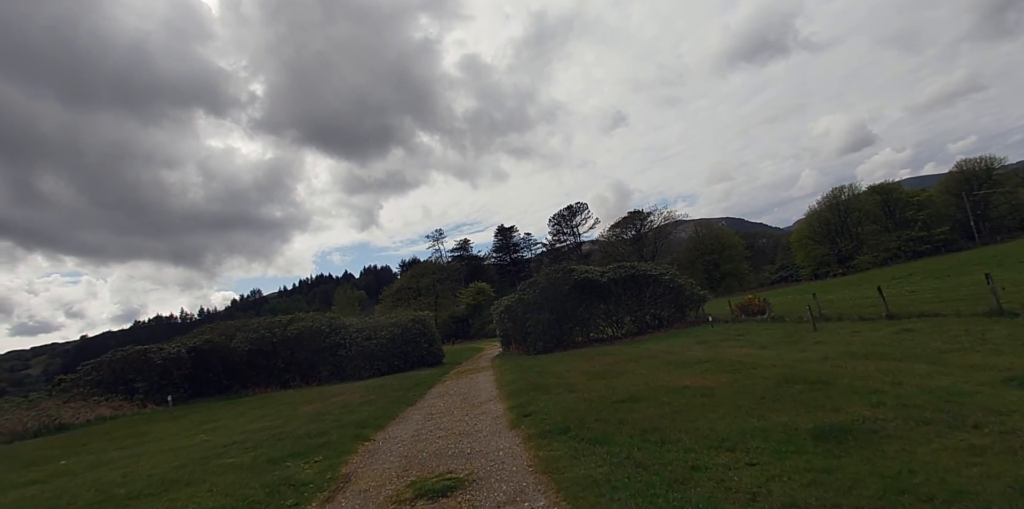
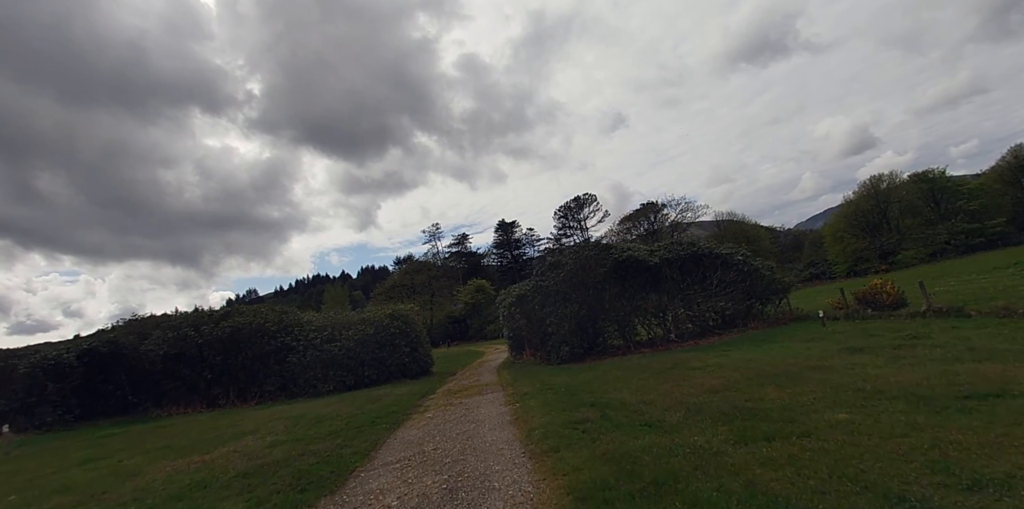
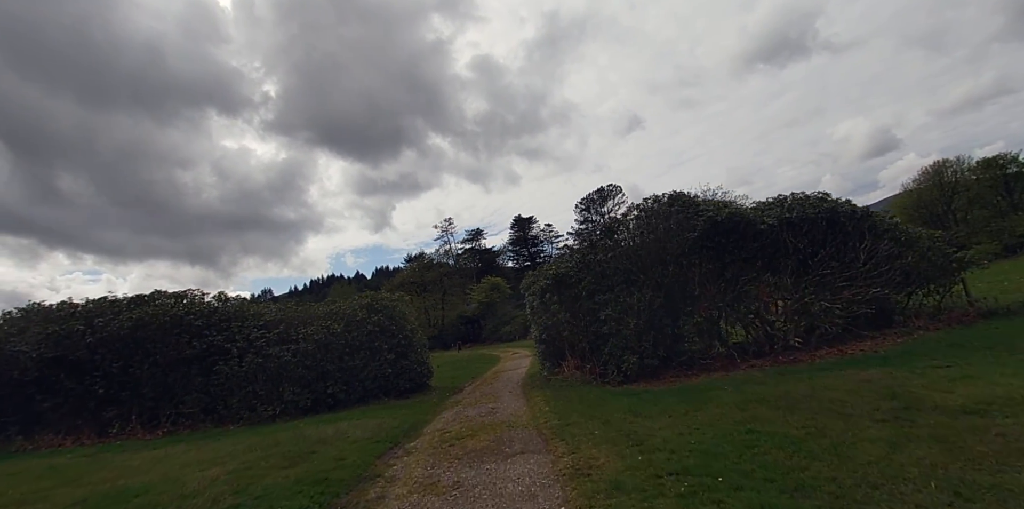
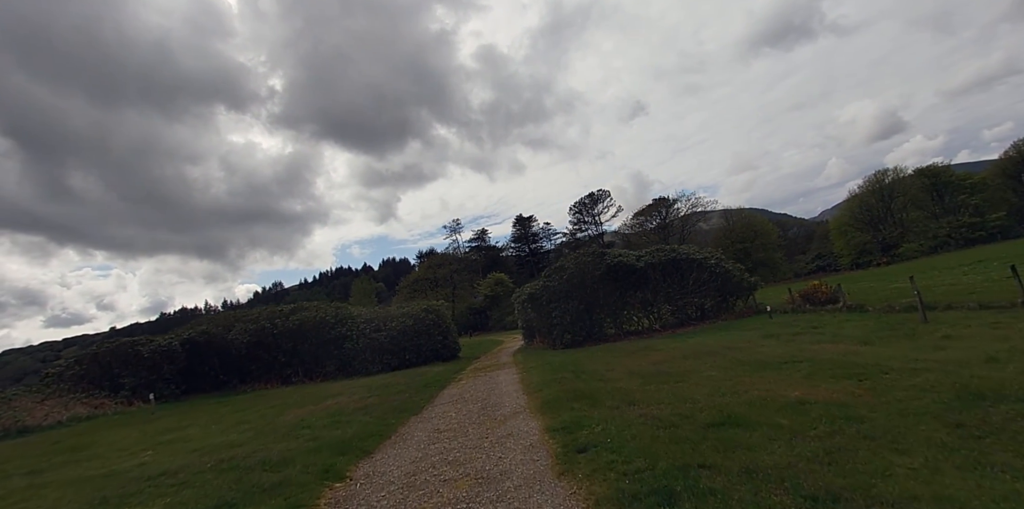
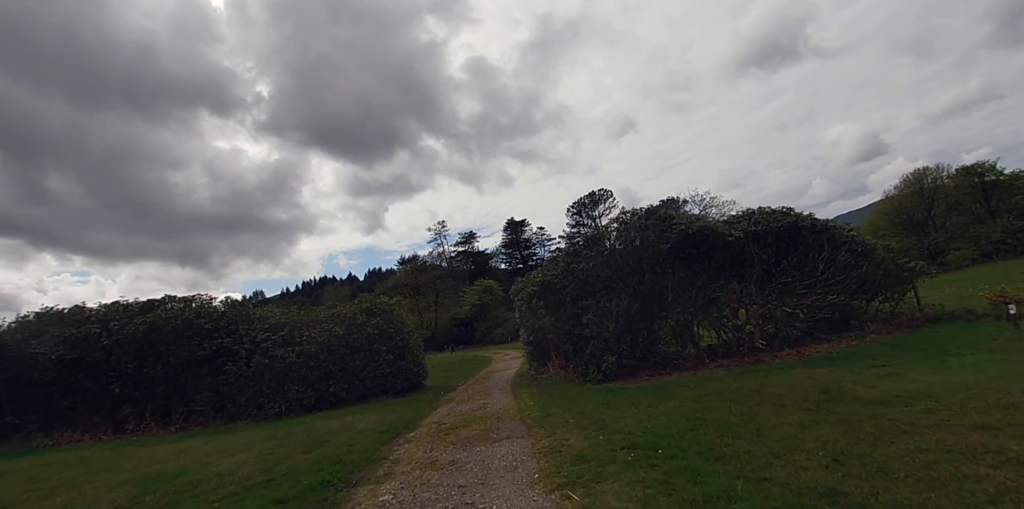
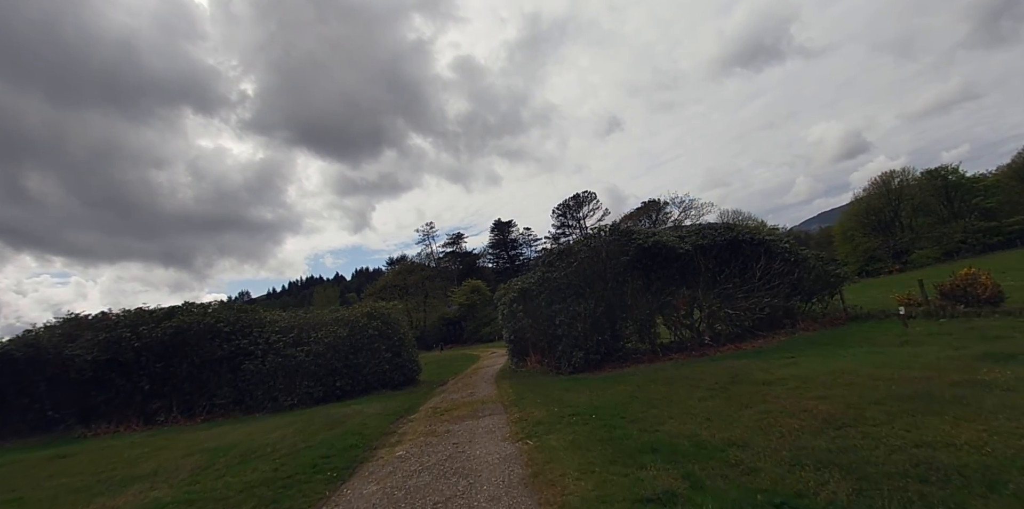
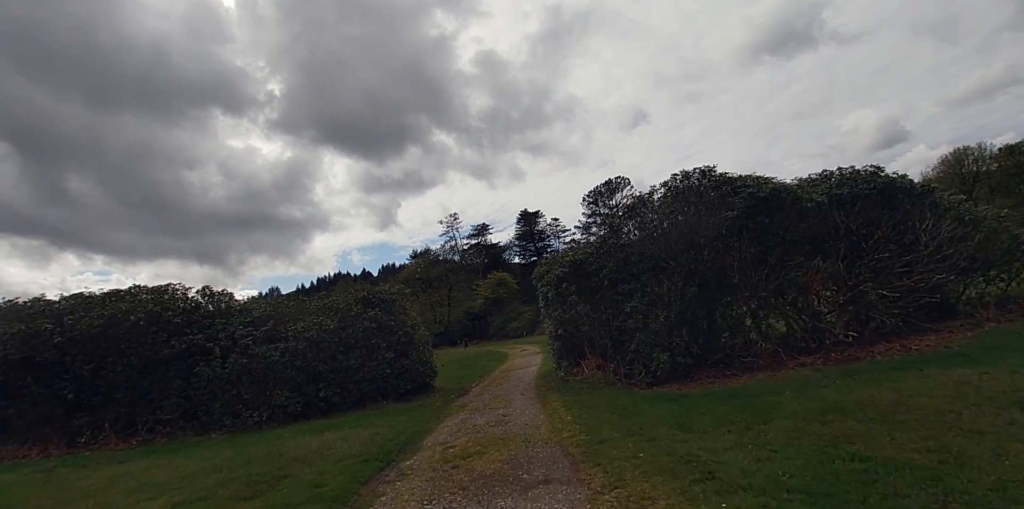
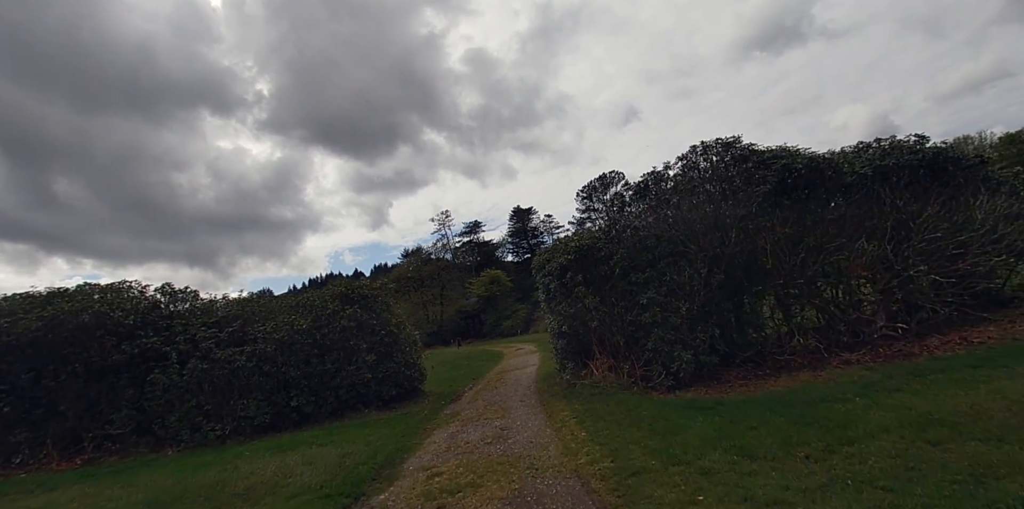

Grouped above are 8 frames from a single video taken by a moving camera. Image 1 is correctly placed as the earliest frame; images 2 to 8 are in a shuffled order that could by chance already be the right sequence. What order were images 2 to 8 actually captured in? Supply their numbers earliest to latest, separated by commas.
4, 2, 6, 5, 3, 7, 8
